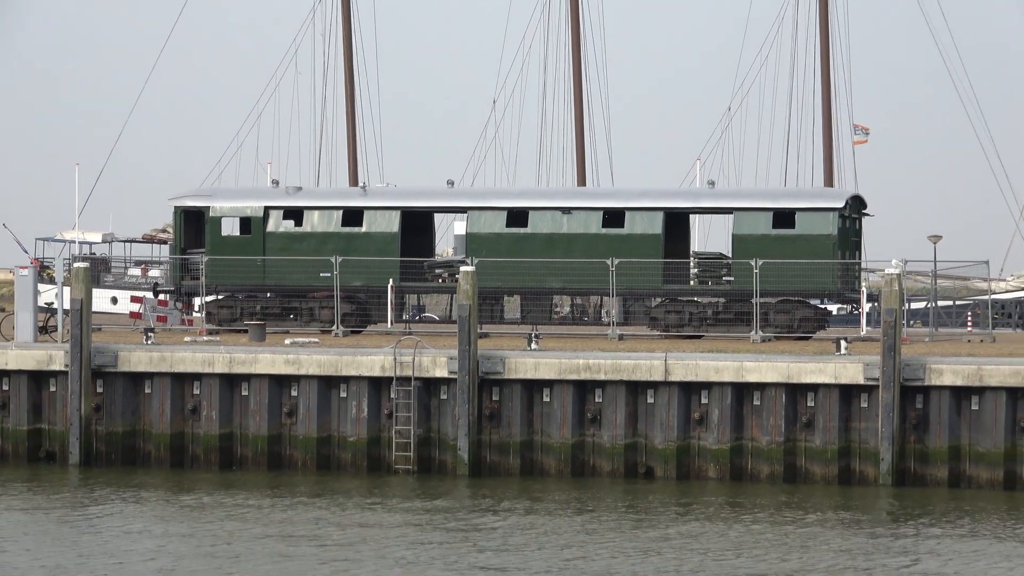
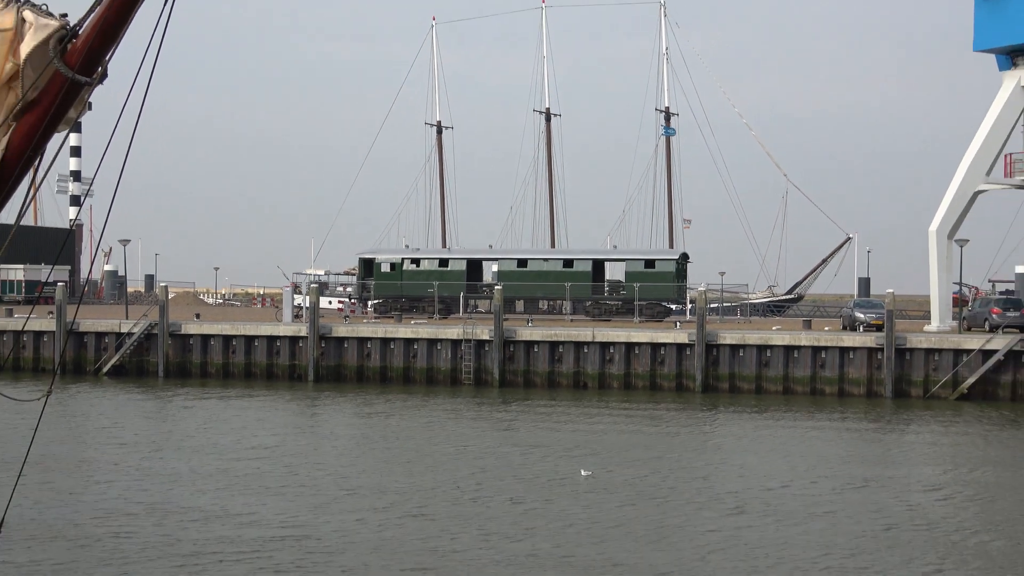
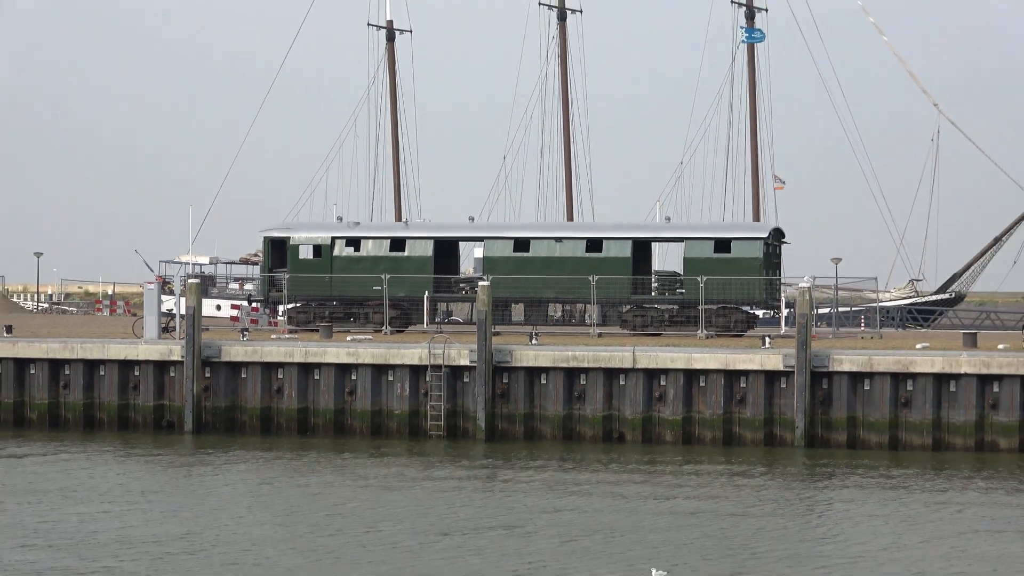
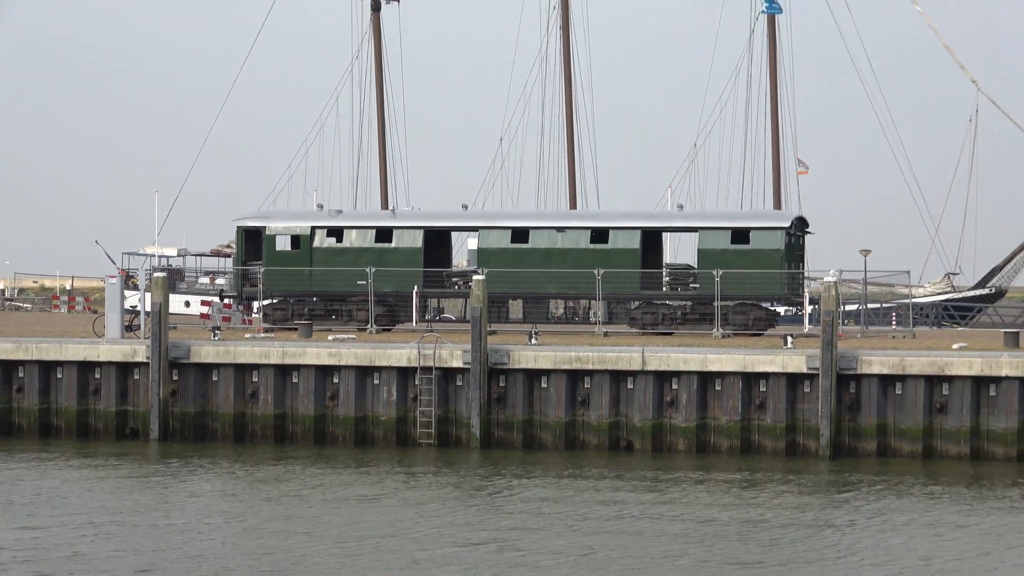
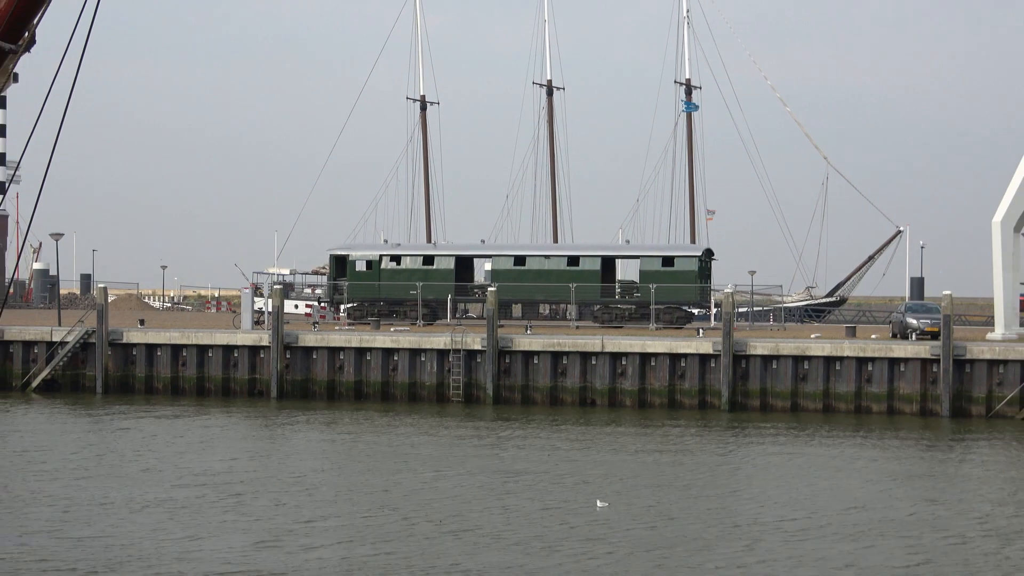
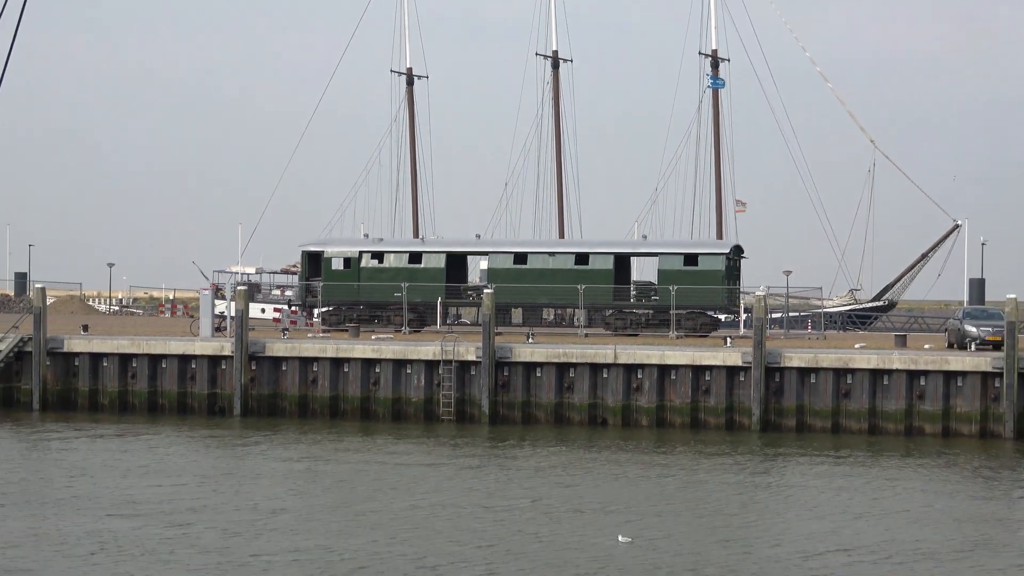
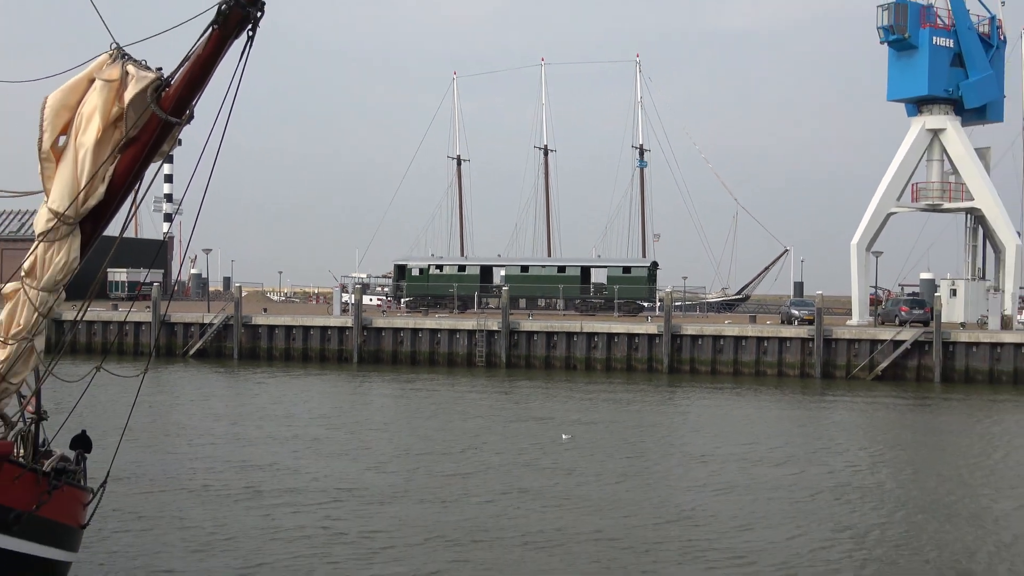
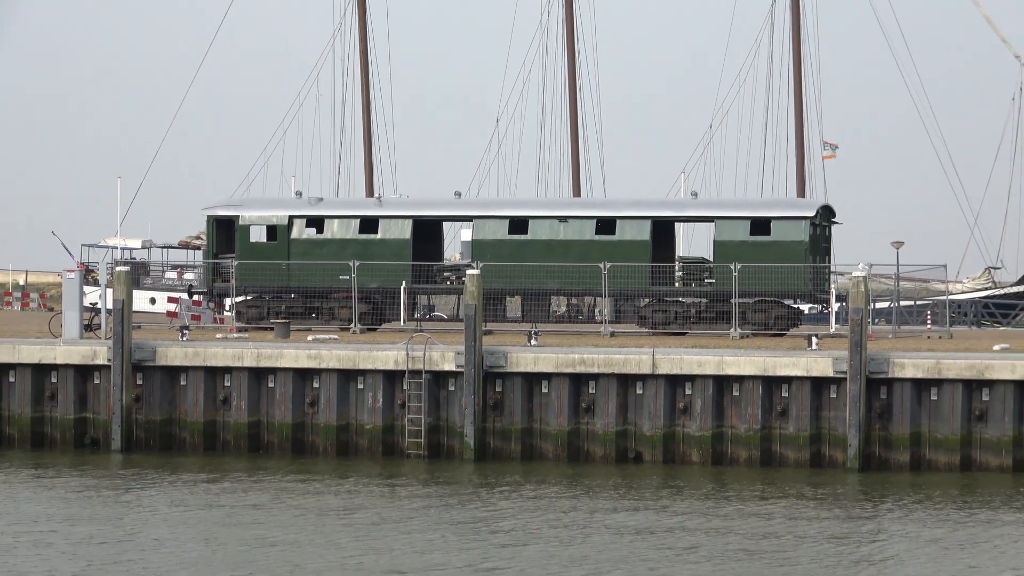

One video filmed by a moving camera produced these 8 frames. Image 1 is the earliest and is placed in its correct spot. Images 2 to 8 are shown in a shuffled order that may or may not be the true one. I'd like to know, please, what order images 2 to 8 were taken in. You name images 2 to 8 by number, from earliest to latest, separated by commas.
8, 4, 3, 6, 5, 2, 7
